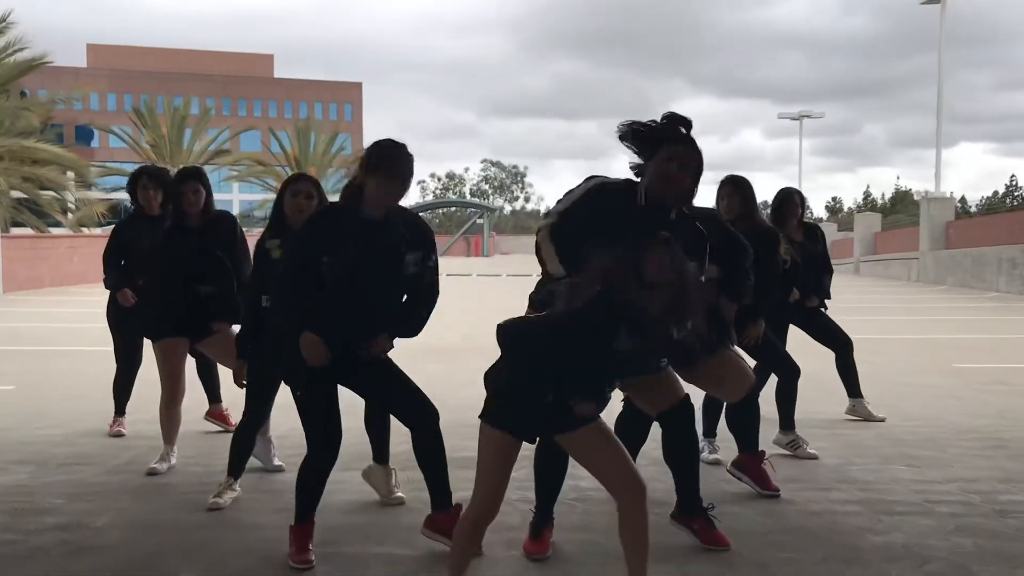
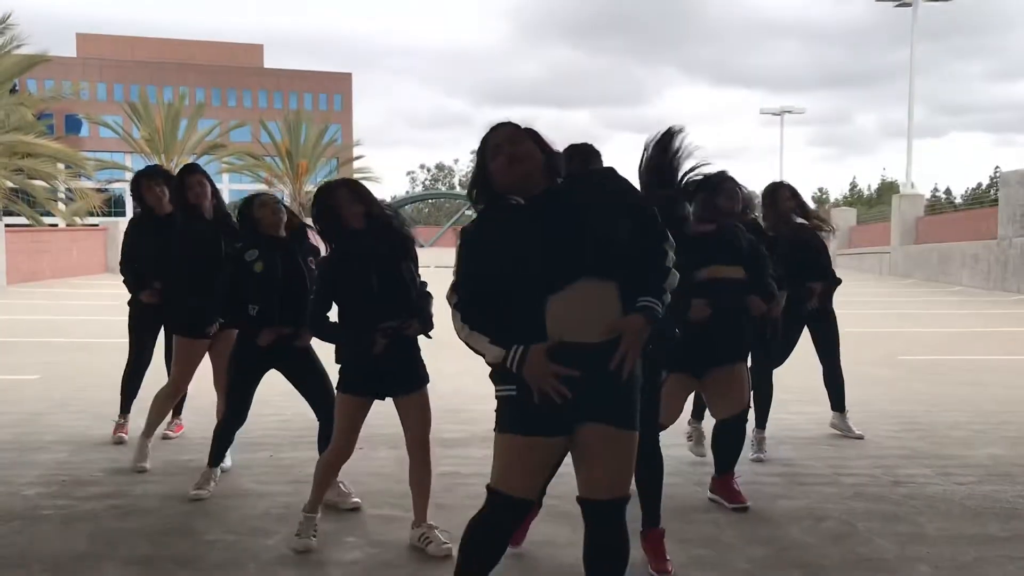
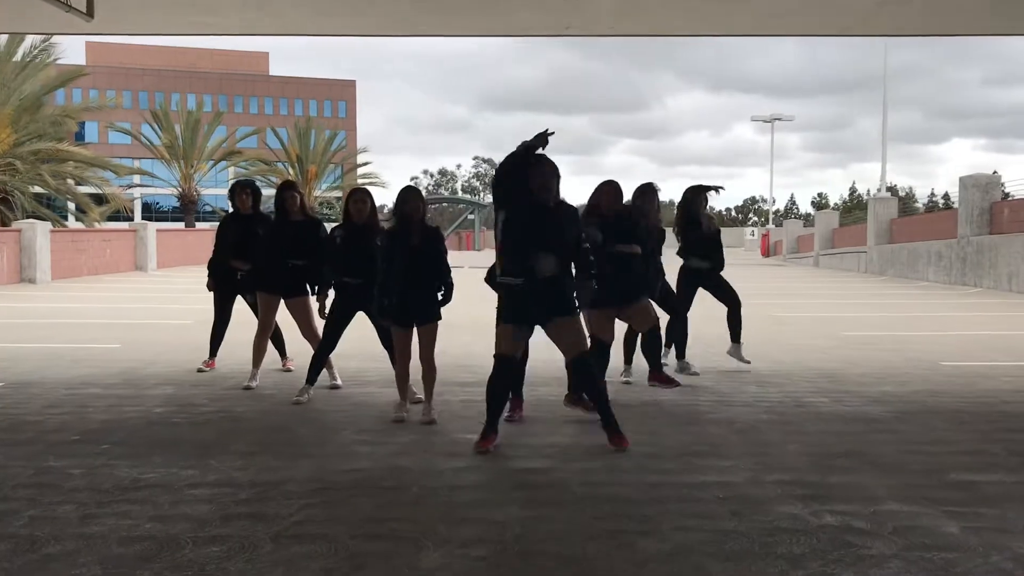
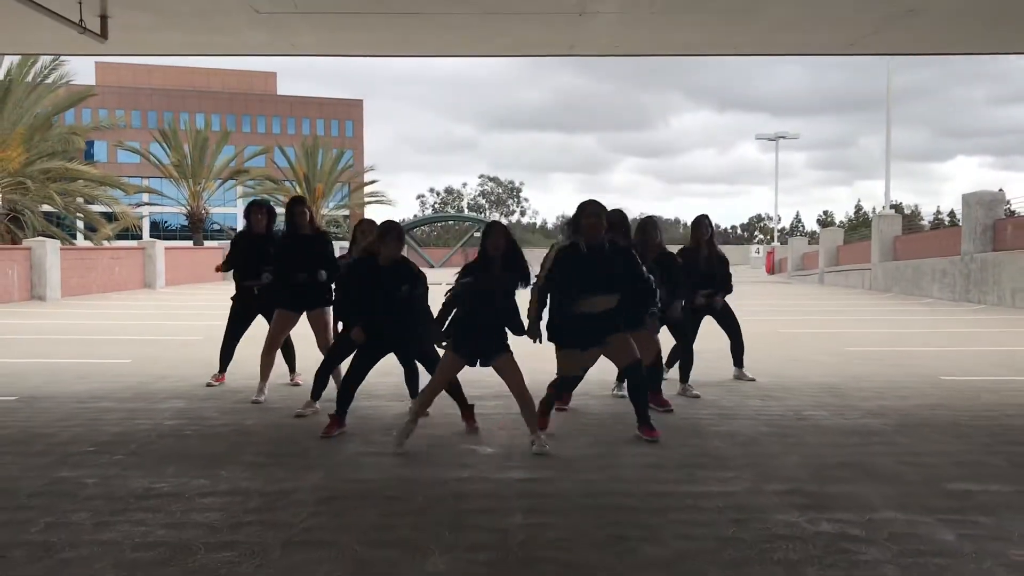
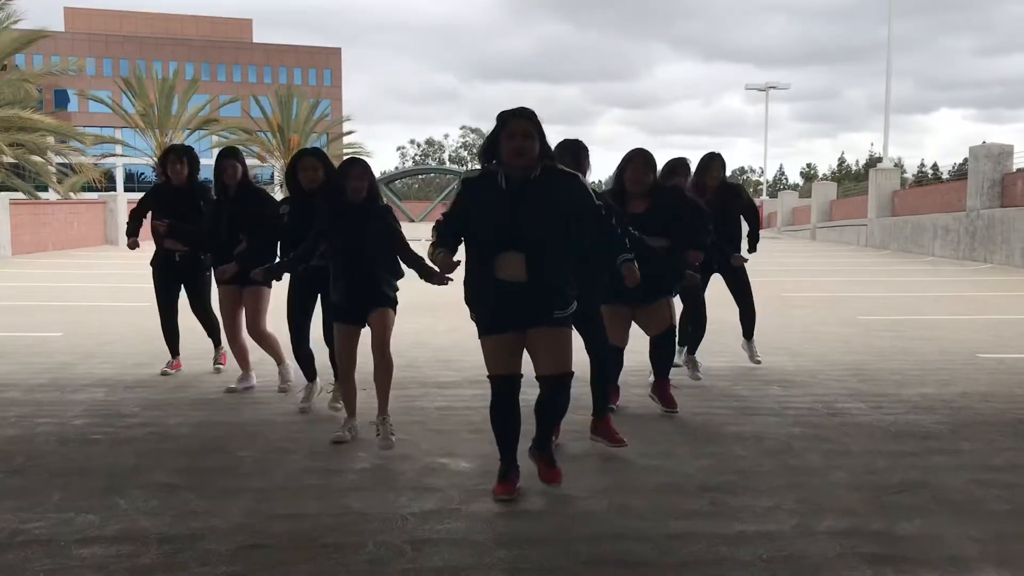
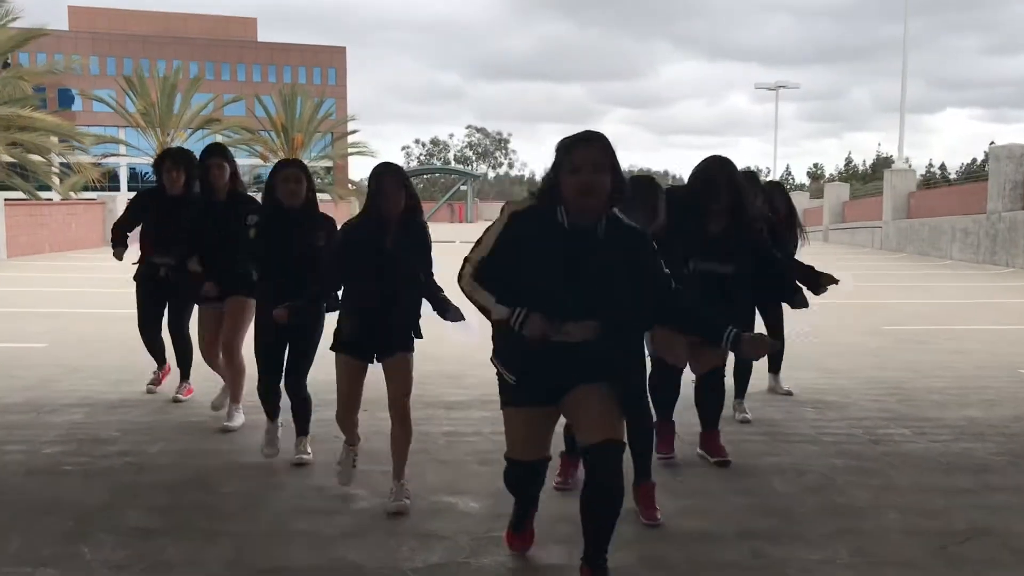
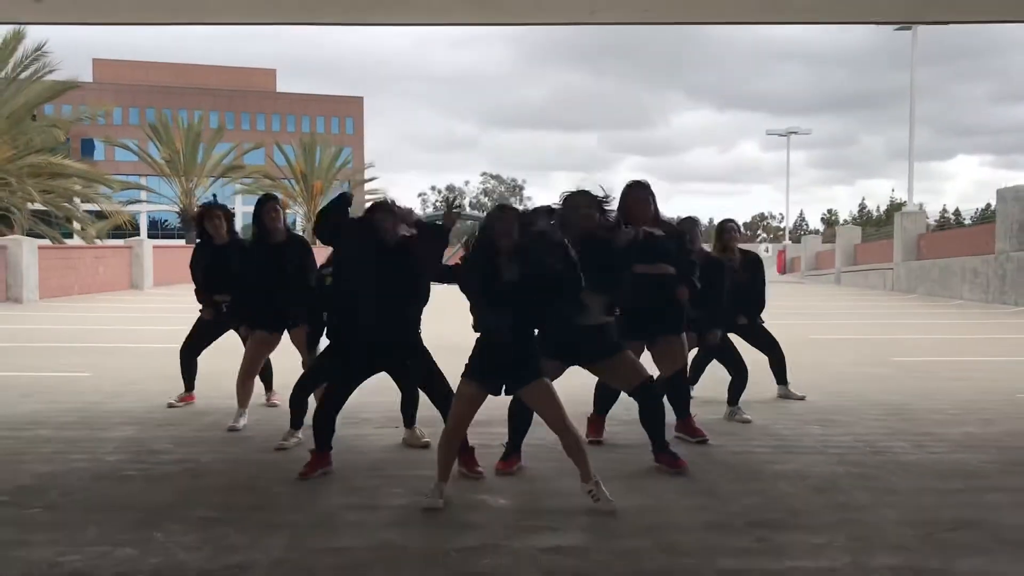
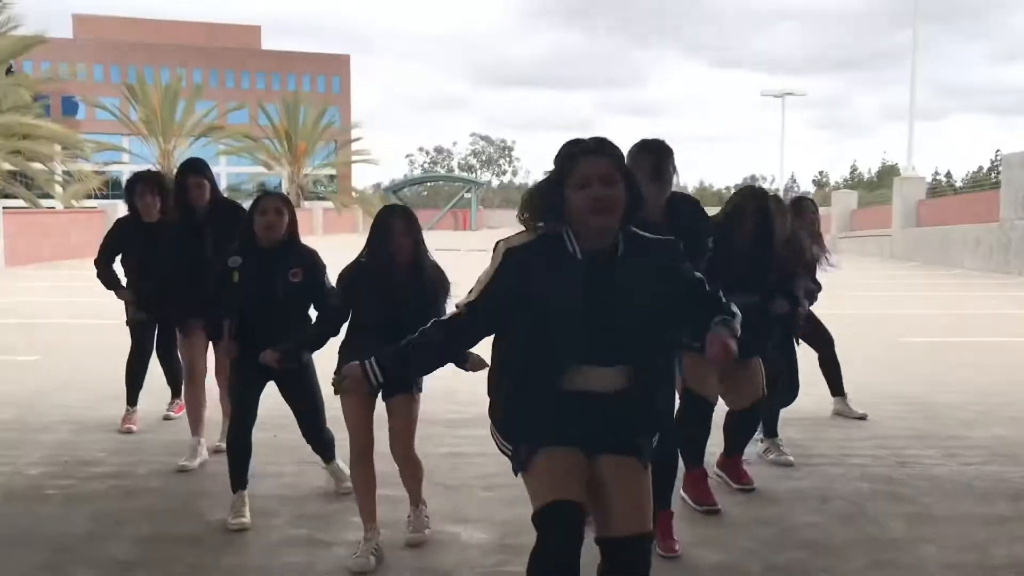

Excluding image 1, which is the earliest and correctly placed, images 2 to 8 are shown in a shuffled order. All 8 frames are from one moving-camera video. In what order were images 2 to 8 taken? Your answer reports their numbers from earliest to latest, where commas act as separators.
7, 4, 3, 5, 6, 8, 2
